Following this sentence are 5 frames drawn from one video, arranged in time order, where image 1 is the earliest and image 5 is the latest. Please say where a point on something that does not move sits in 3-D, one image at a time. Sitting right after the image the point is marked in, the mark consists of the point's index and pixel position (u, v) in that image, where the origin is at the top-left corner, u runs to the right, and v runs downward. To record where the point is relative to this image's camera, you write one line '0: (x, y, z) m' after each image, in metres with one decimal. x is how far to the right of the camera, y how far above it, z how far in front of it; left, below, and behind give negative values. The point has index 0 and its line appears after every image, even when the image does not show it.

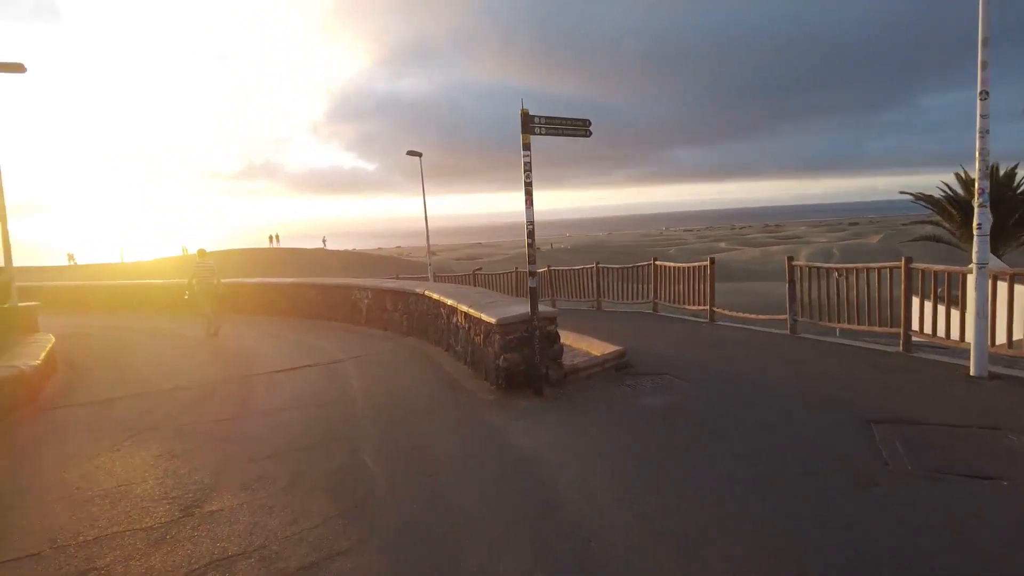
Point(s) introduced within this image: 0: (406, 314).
0: (-2.1, -0.5, +13.0) m
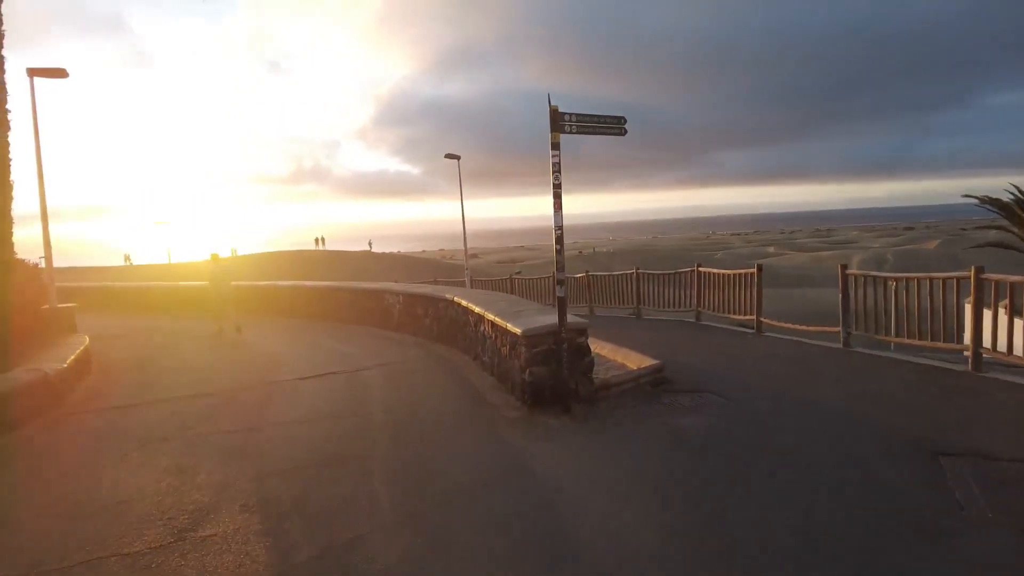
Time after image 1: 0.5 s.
0: (-1.5, -0.6, +12.6) m
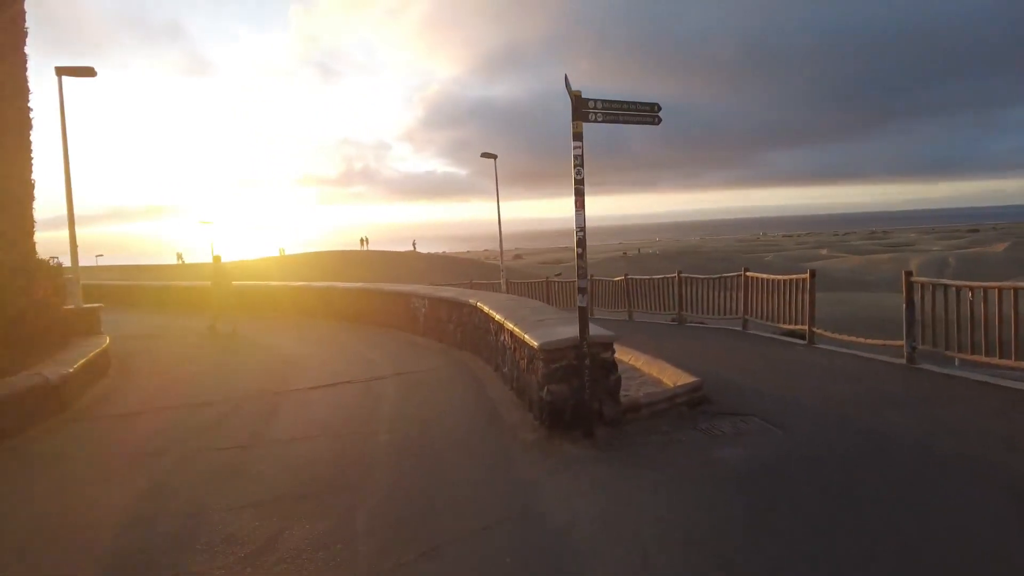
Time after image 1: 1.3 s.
0: (-1.0, -0.7, +11.9) m
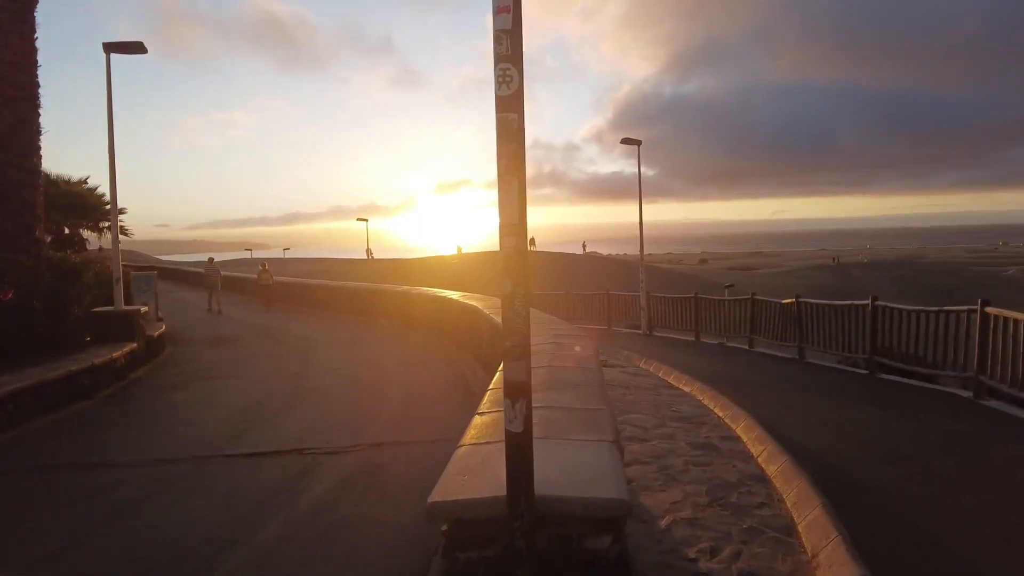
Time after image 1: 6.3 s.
0: (-0.1, -1.0, +8.3) m
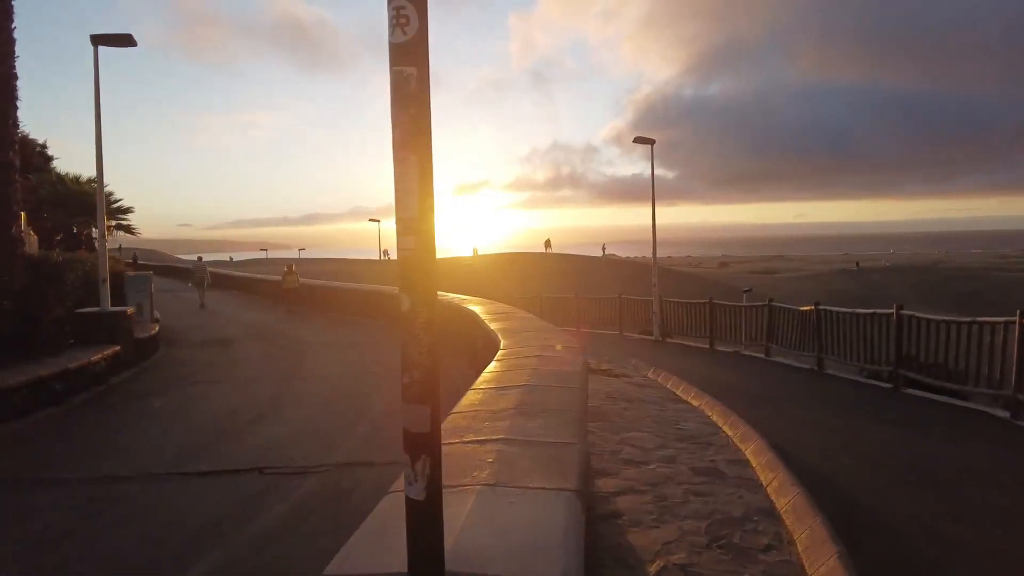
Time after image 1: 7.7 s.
0: (-0.2, -1.1, +7.7) m
